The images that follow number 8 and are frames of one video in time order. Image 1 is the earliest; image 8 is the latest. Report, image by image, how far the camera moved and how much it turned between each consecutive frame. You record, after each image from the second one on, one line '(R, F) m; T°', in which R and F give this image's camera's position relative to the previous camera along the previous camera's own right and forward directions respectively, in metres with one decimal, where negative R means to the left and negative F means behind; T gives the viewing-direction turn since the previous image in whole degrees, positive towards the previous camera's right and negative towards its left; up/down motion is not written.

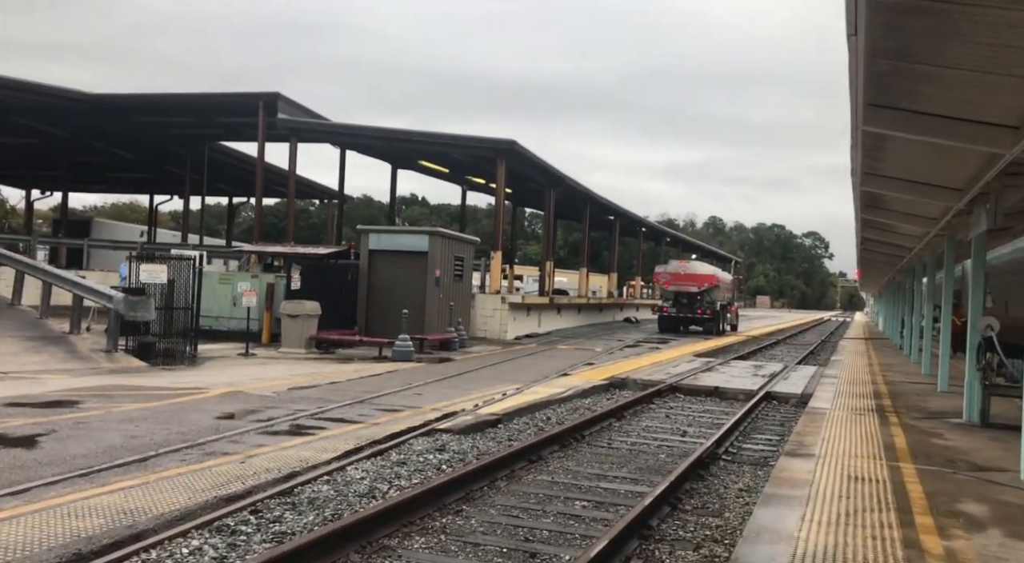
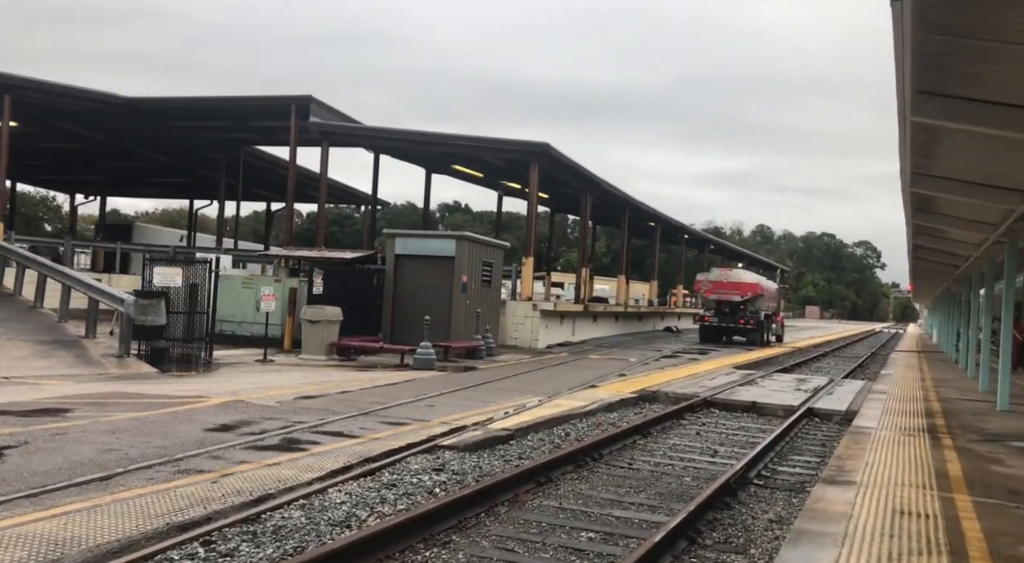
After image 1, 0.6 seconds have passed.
(+0.3, +0.9) m; -3°
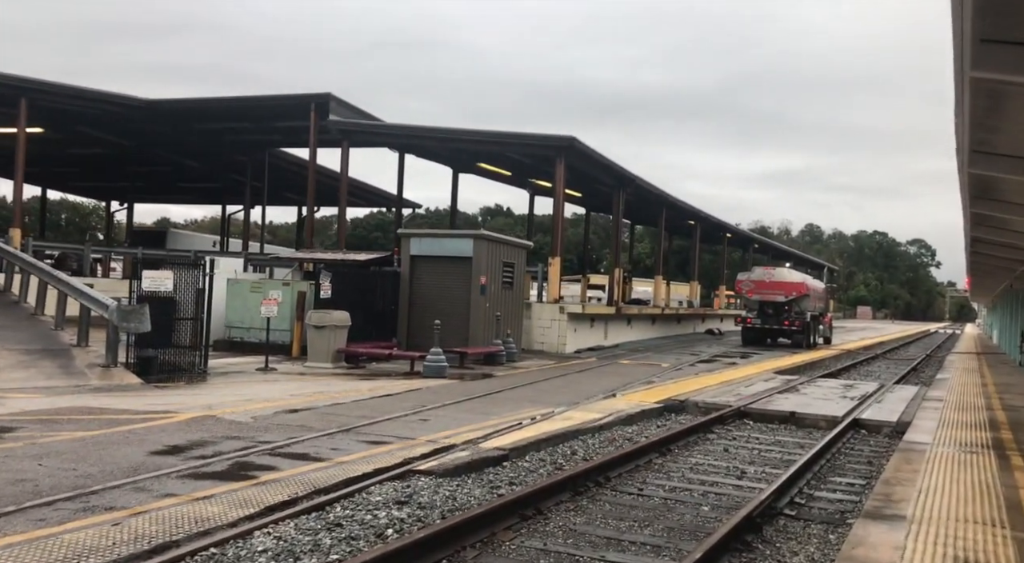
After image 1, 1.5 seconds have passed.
(+0.5, +1.4) m; -3°
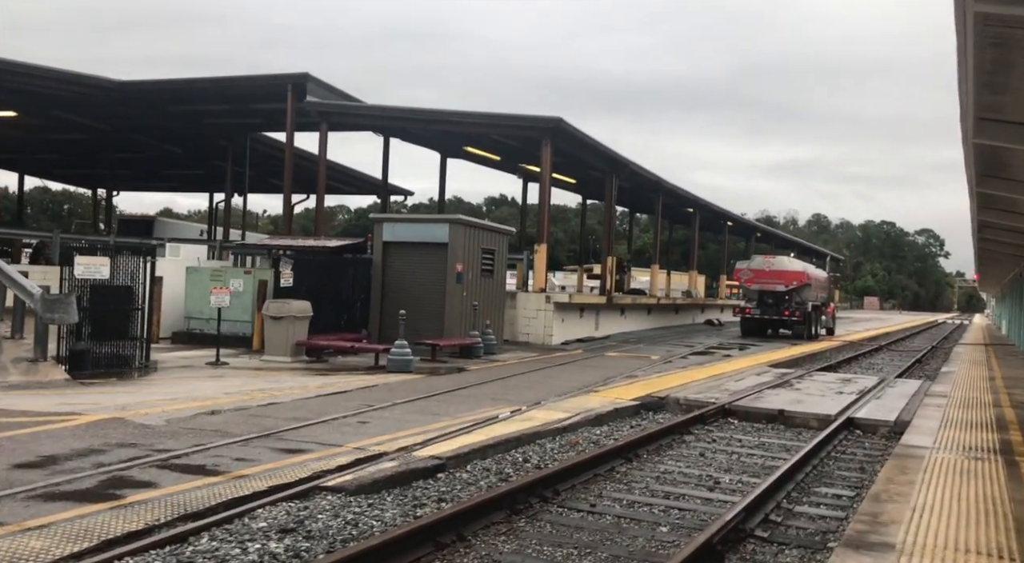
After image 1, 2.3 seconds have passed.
(+0.6, +1.3) m; 0°
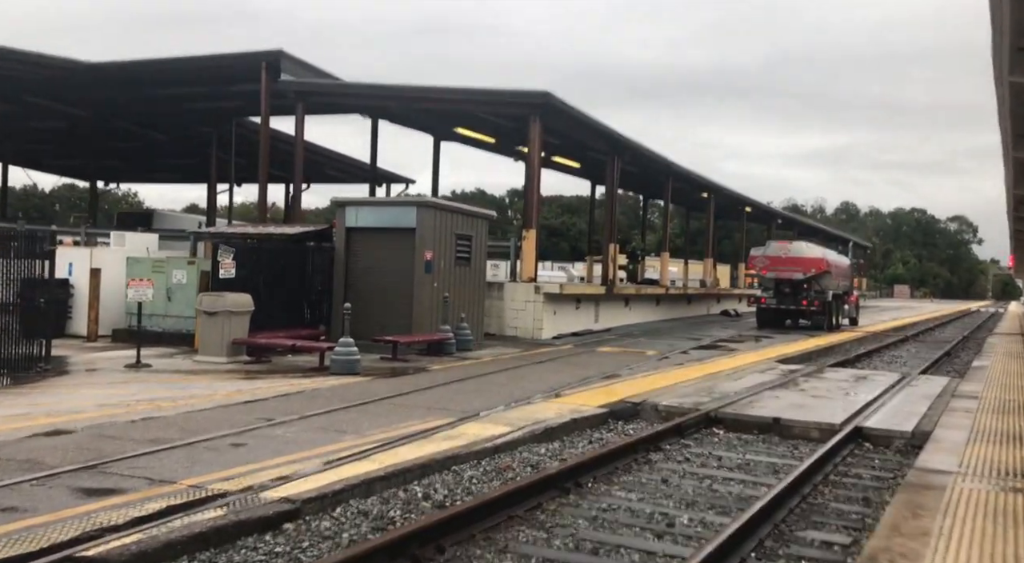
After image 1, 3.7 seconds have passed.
(+1.0, +2.2) m; -2°
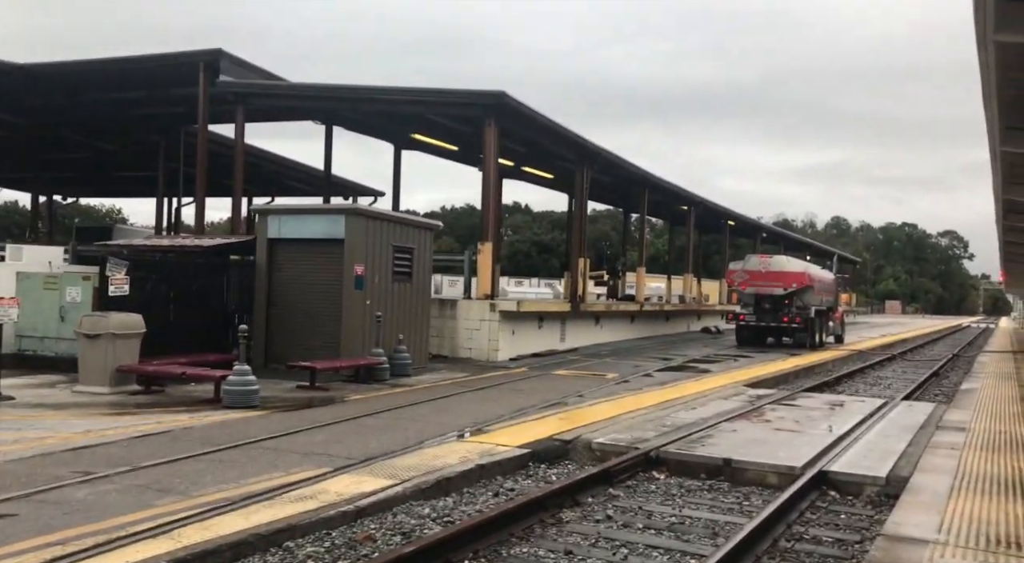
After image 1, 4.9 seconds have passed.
(+0.9, +1.8) m; 0°
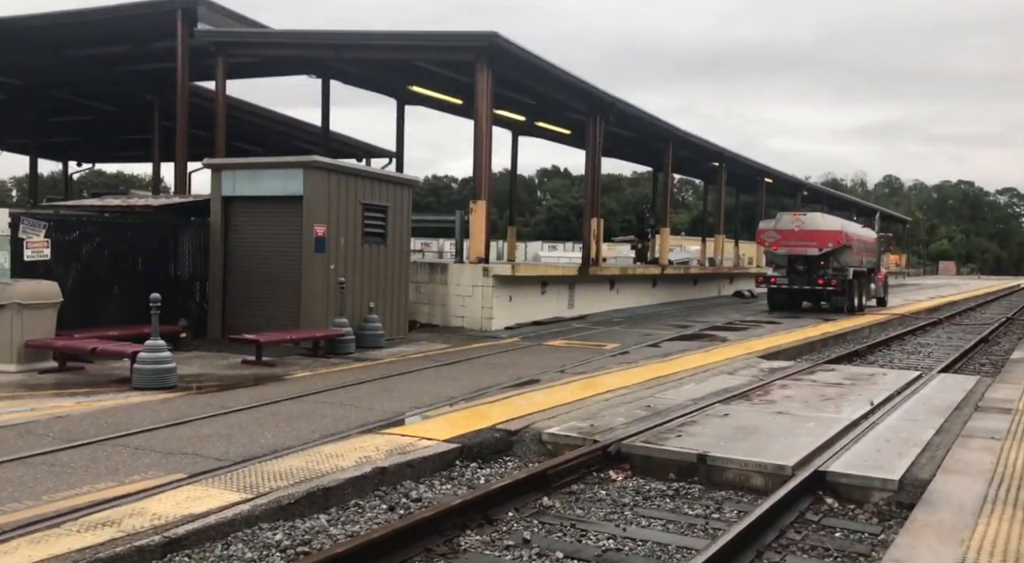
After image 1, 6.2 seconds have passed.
(+1.0, +1.9) m; -3°
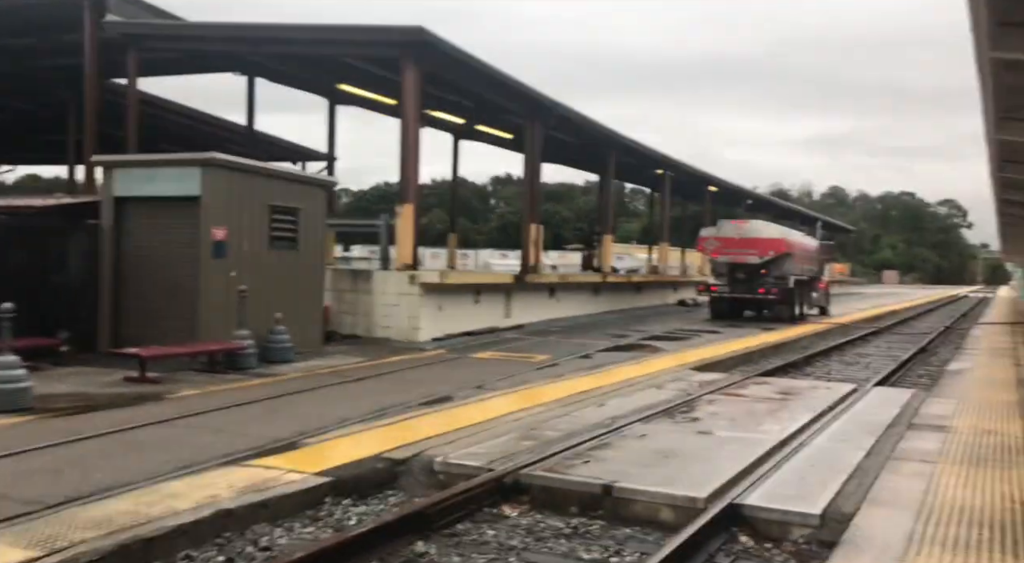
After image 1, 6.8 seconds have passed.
(+0.5, +0.9) m; +3°
